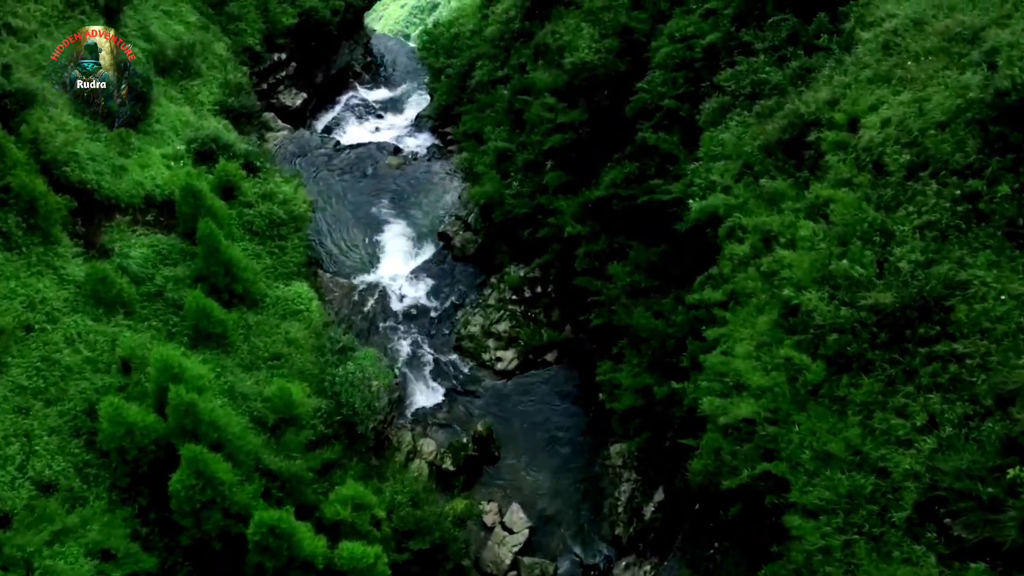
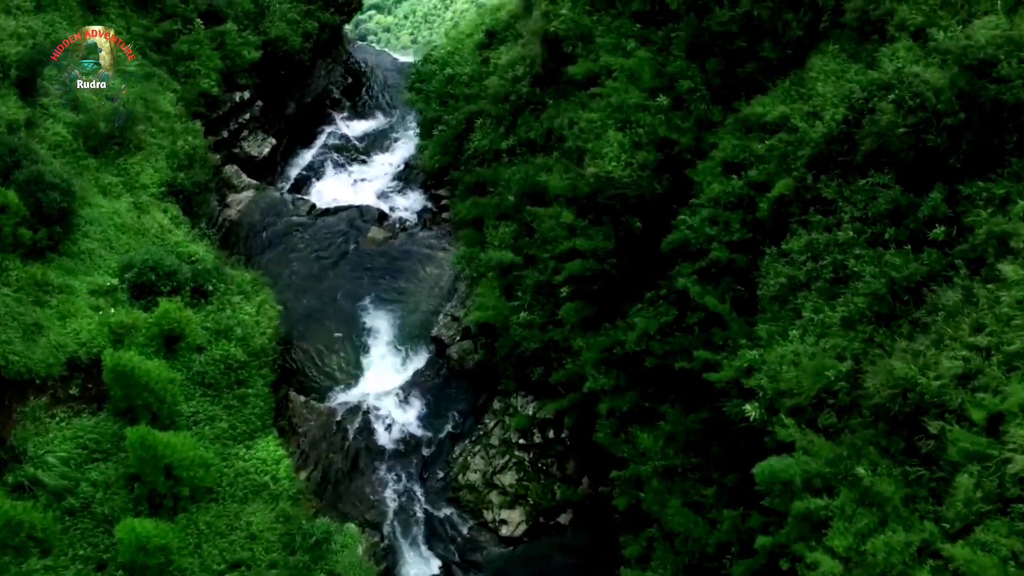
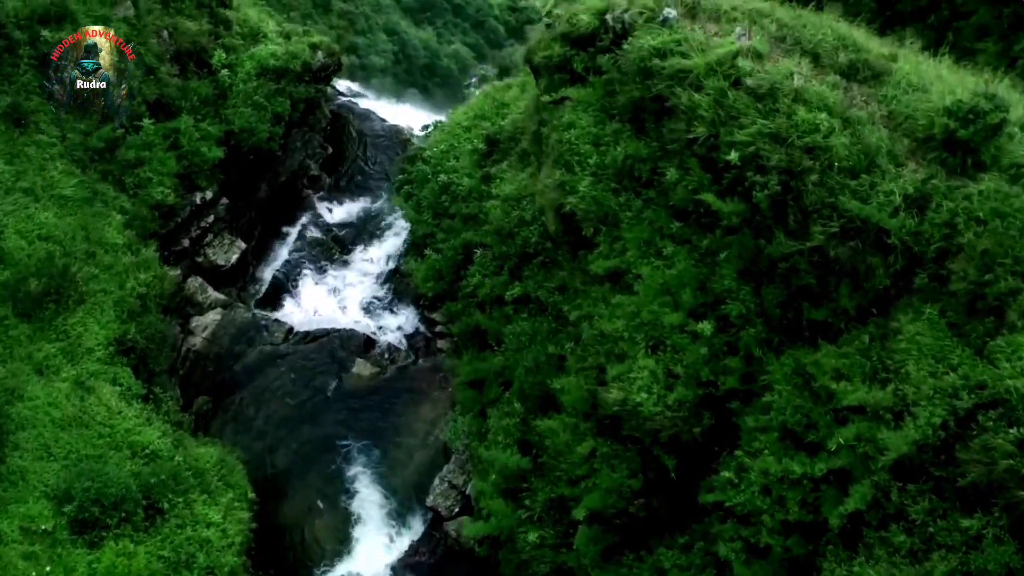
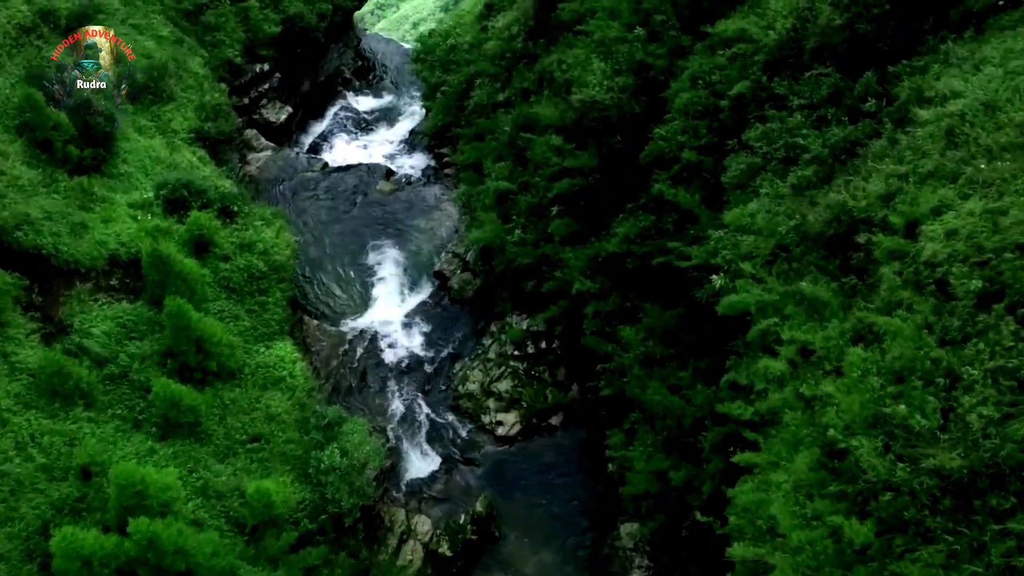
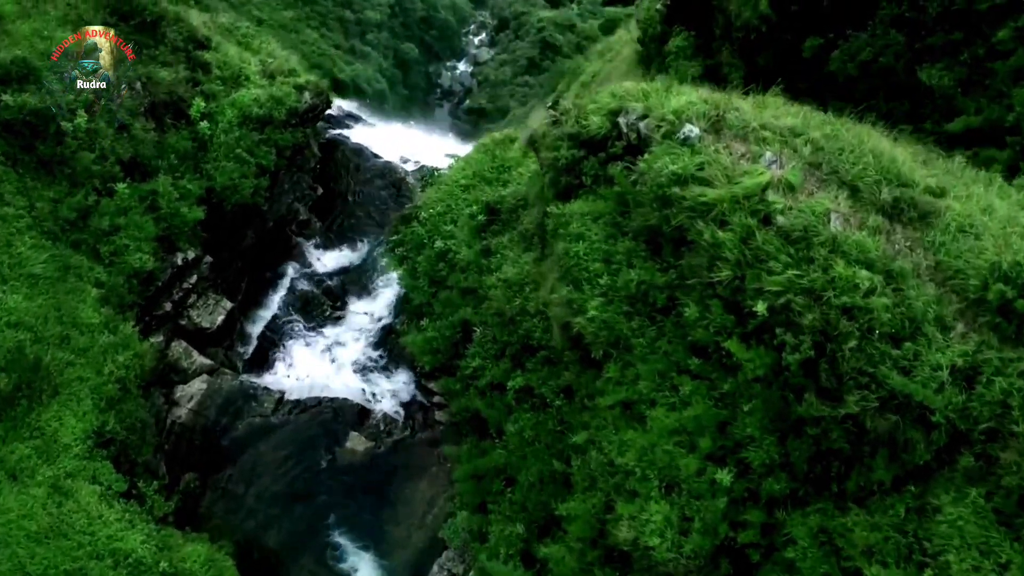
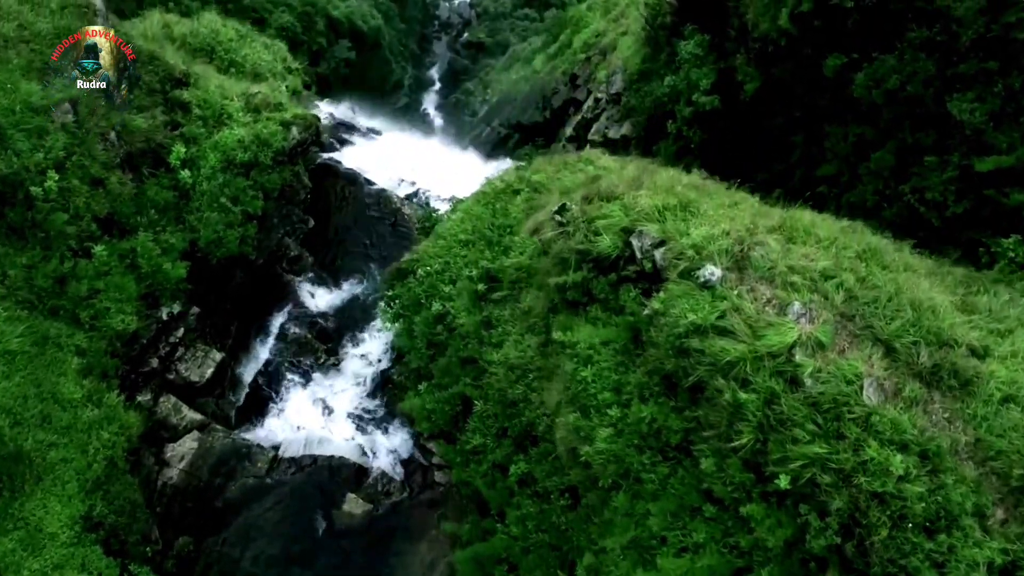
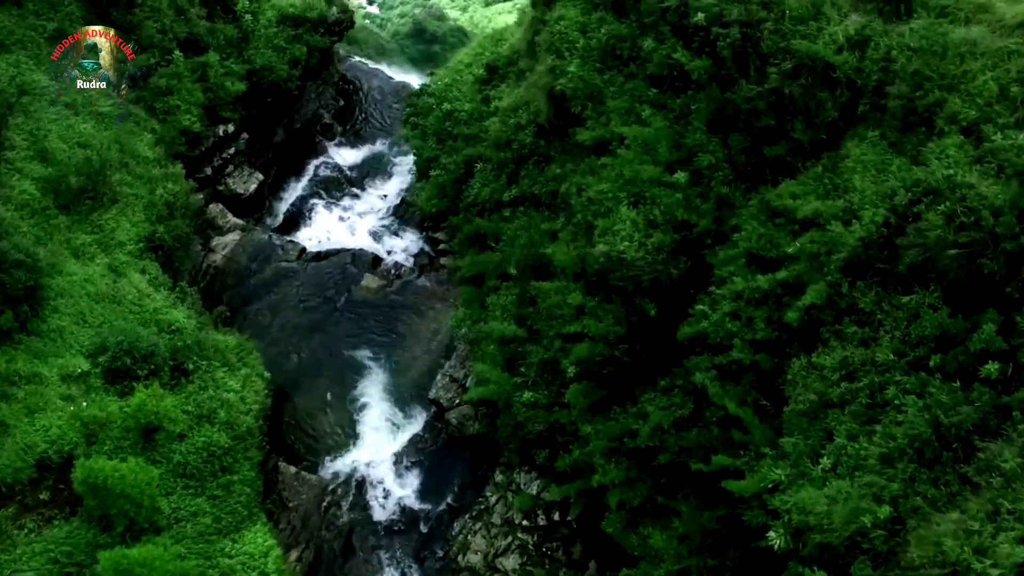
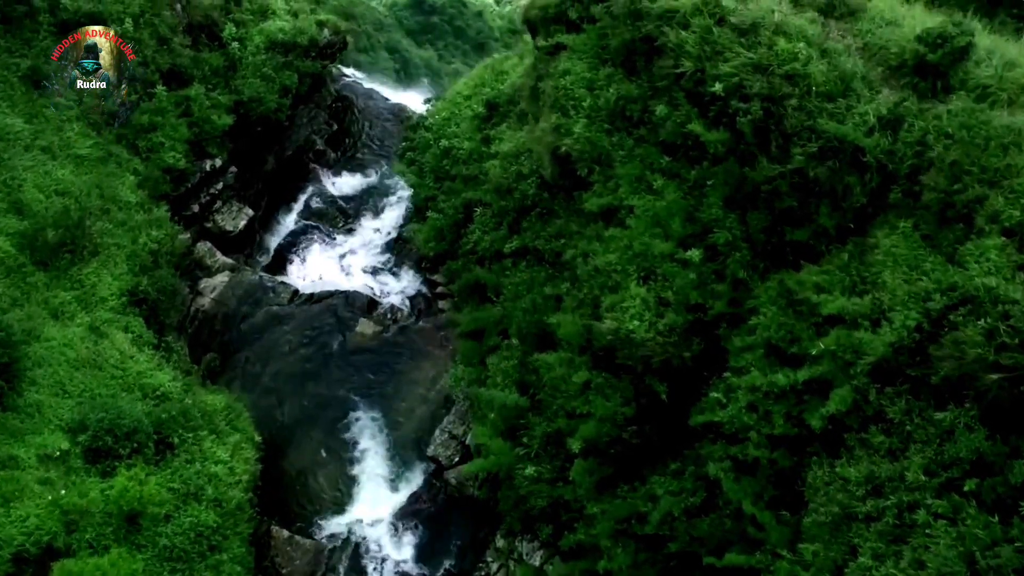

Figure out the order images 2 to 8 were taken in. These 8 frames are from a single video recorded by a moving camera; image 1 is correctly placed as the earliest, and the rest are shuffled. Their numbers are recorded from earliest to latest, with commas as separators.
4, 2, 7, 8, 3, 5, 6
